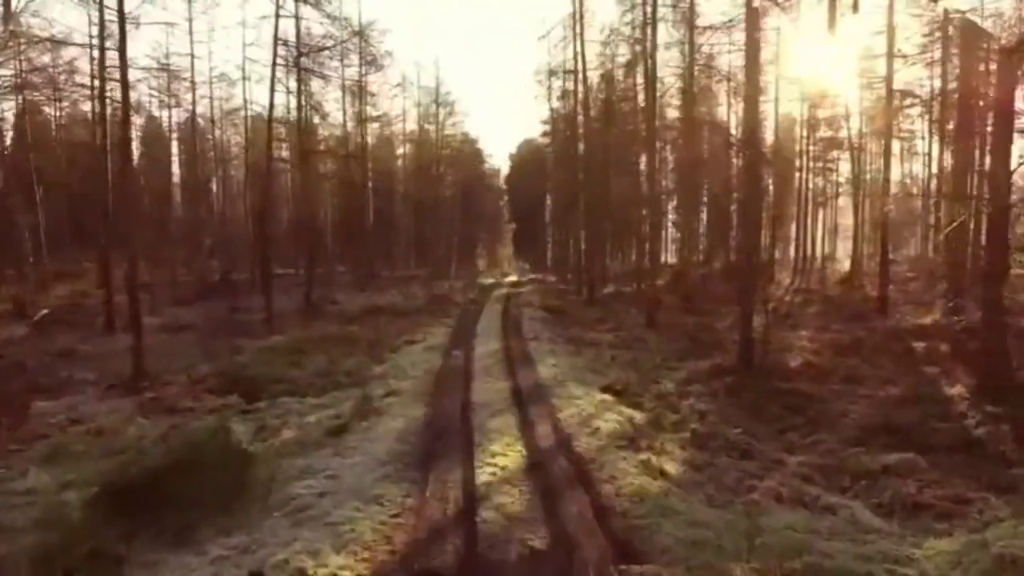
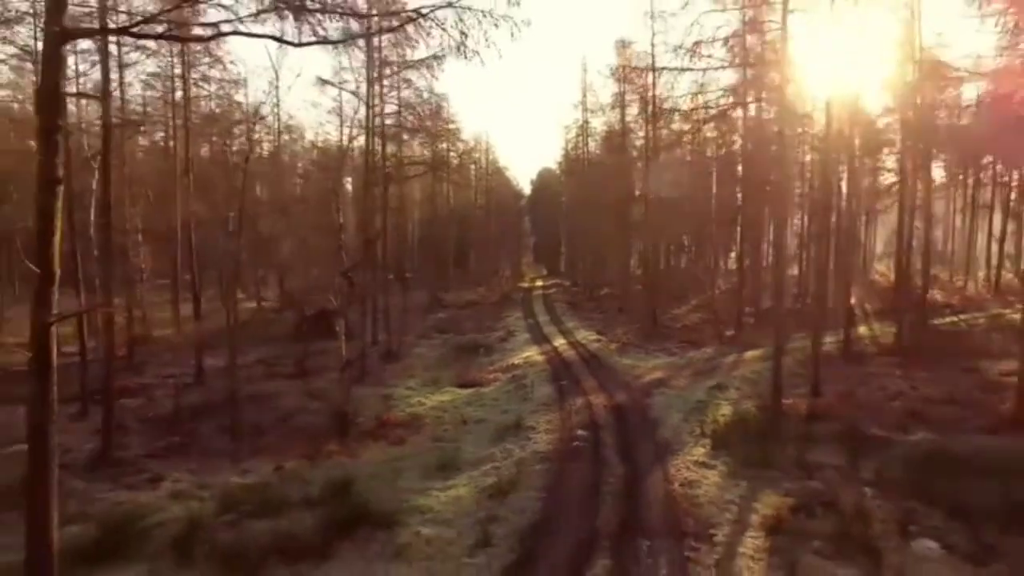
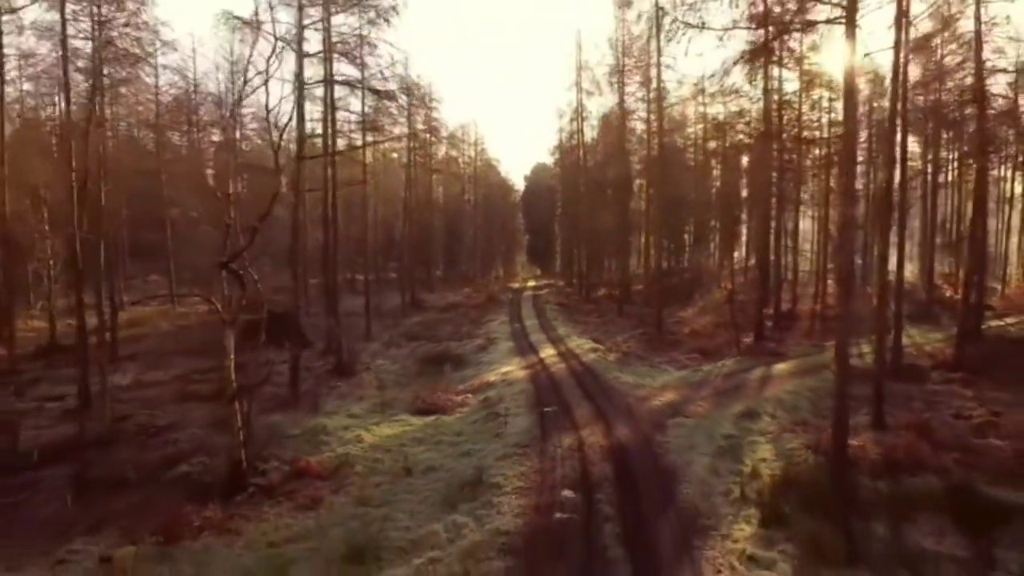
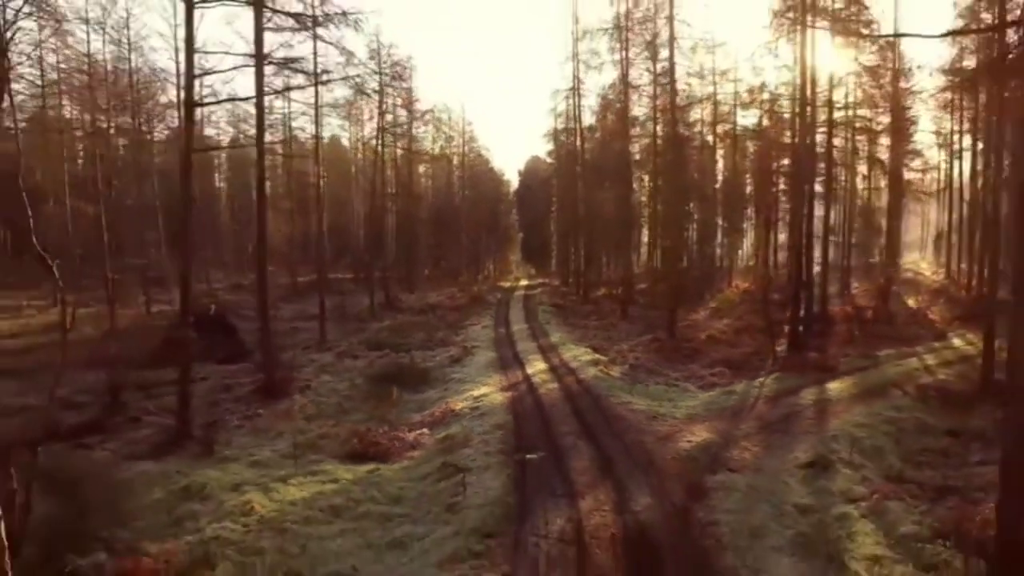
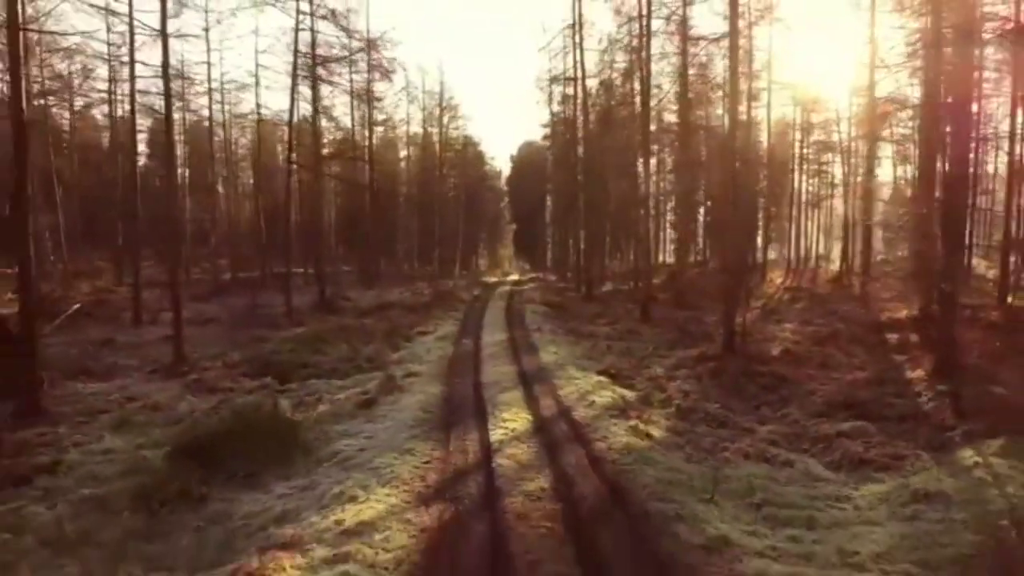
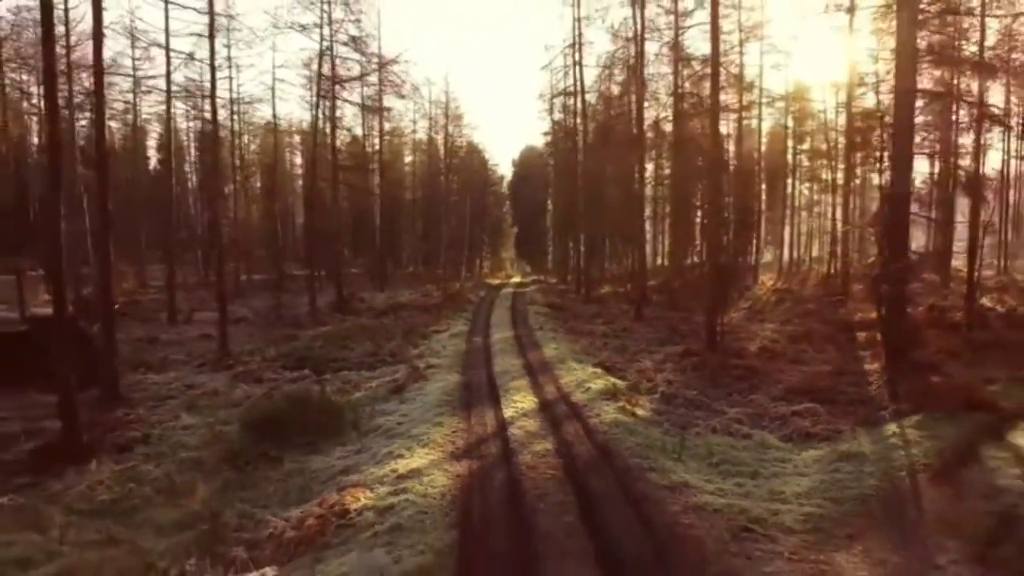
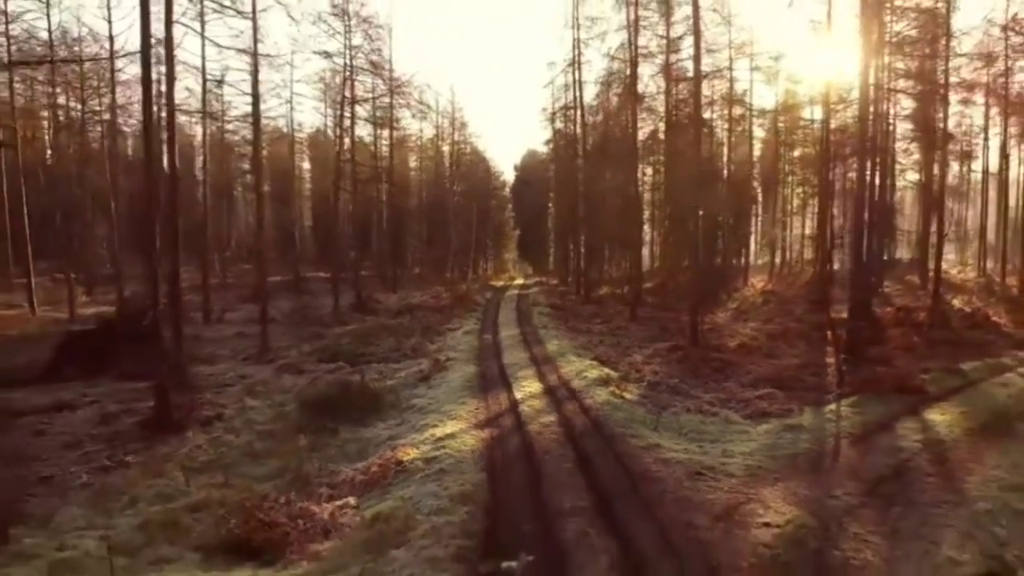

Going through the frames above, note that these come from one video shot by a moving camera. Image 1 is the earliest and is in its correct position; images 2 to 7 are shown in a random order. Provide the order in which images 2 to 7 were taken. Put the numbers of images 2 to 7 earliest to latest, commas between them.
5, 6, 7, 4, 3, 2
